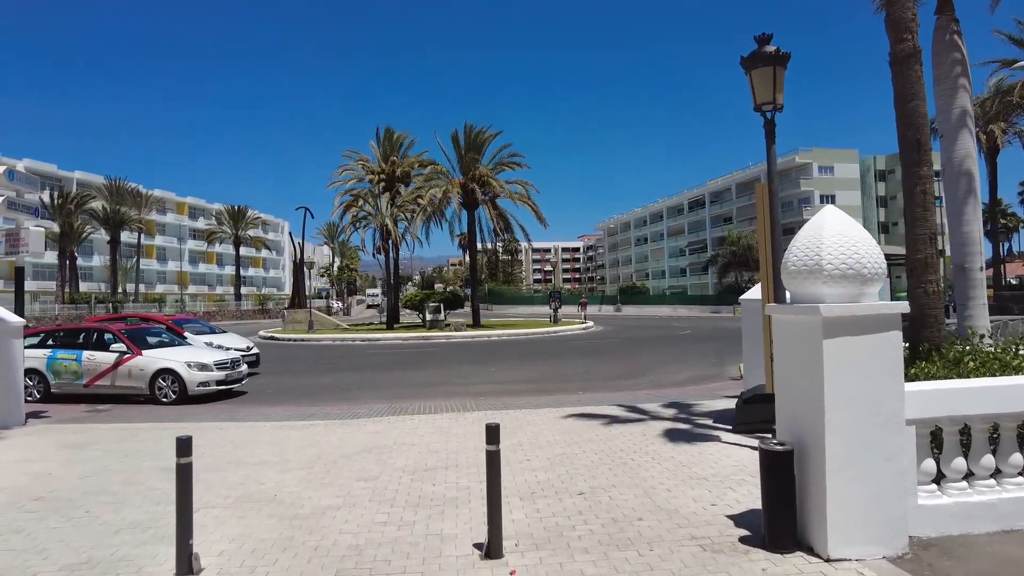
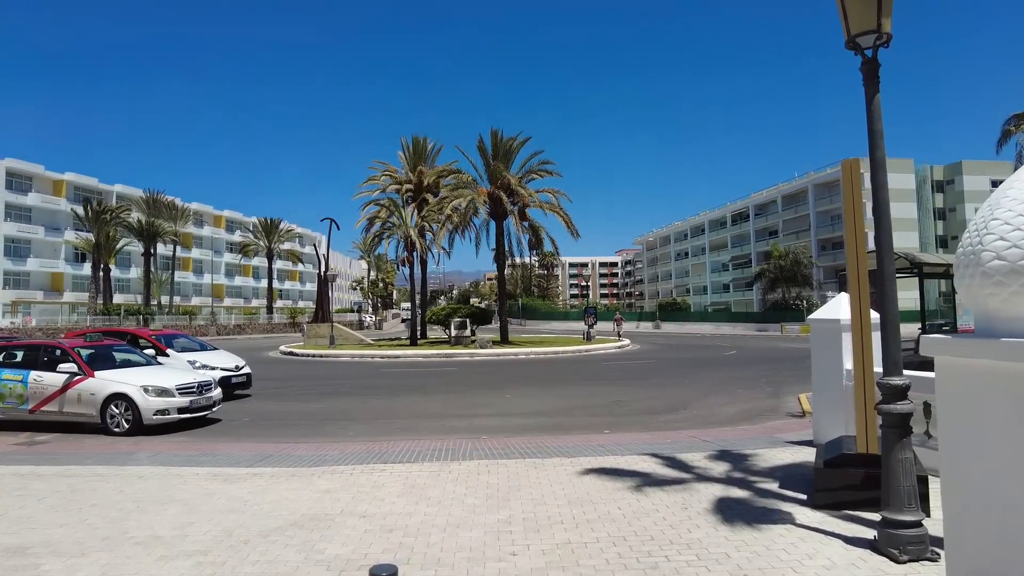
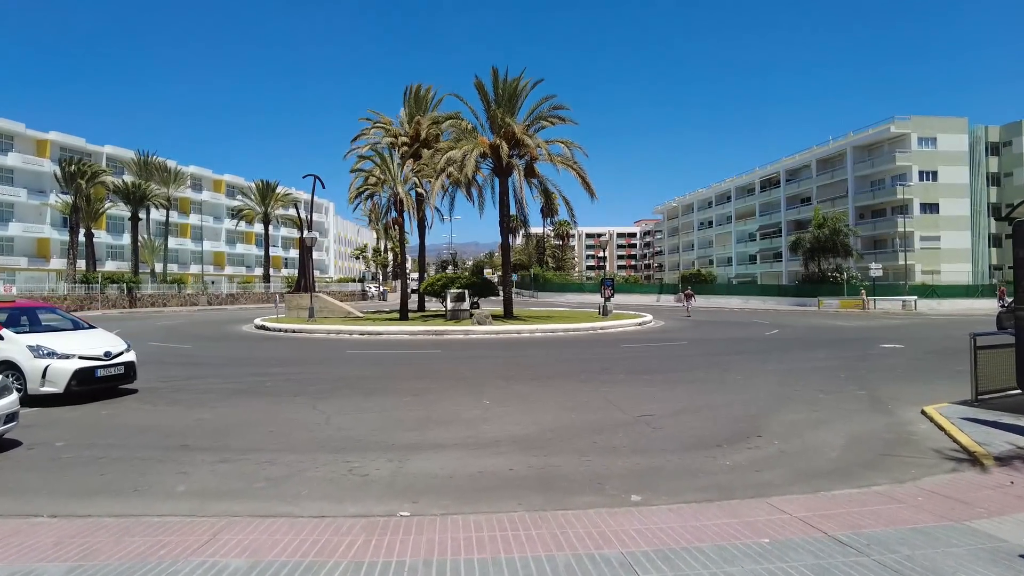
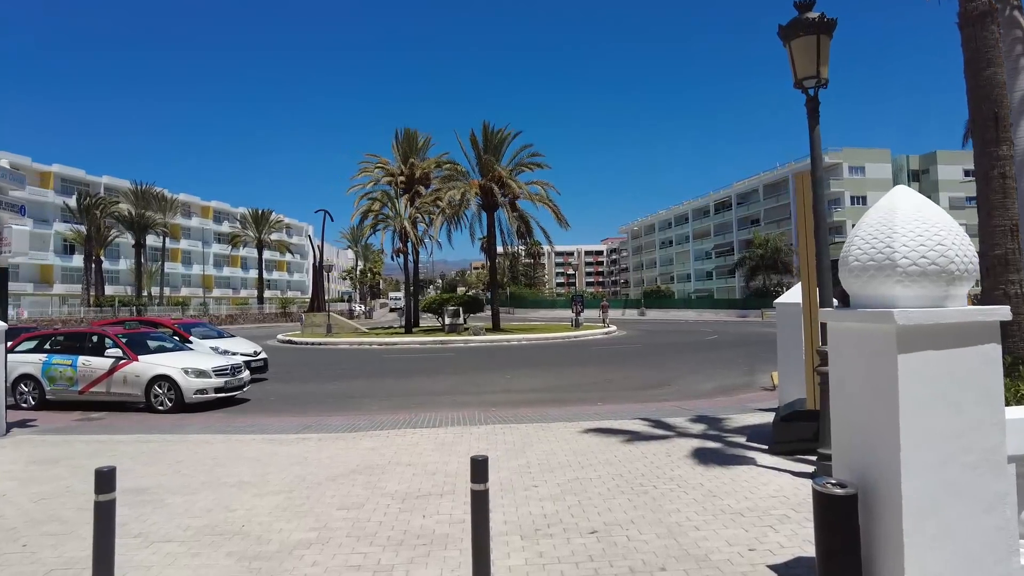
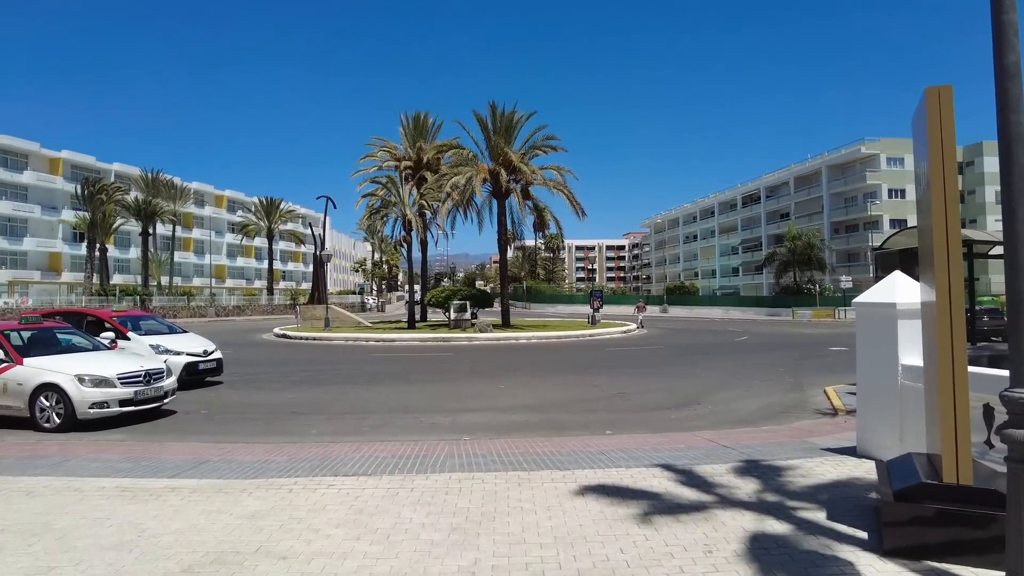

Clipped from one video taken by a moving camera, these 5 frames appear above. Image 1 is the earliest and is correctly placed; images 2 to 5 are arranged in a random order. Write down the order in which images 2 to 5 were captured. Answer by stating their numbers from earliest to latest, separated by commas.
4, 2, 5, 3
